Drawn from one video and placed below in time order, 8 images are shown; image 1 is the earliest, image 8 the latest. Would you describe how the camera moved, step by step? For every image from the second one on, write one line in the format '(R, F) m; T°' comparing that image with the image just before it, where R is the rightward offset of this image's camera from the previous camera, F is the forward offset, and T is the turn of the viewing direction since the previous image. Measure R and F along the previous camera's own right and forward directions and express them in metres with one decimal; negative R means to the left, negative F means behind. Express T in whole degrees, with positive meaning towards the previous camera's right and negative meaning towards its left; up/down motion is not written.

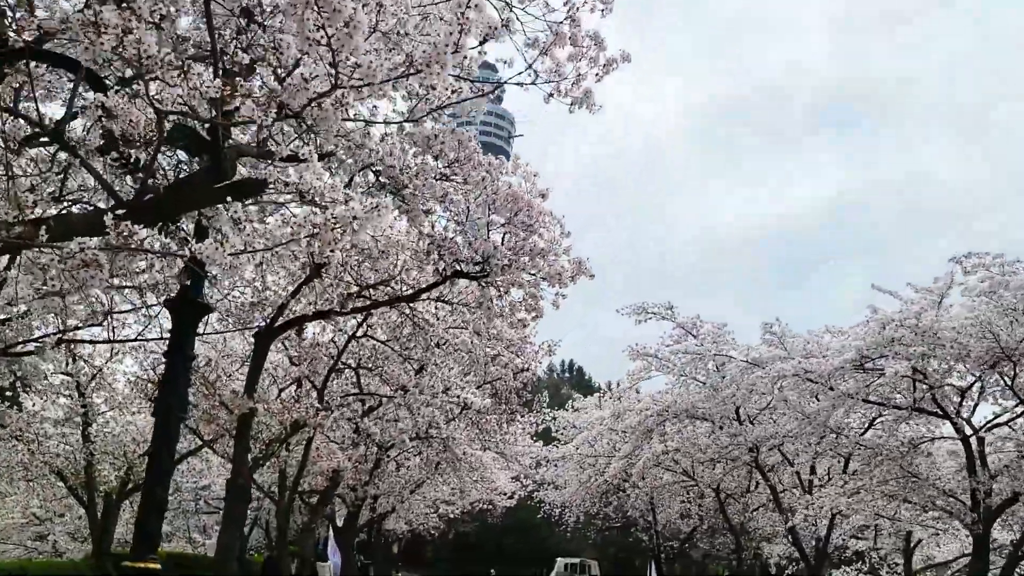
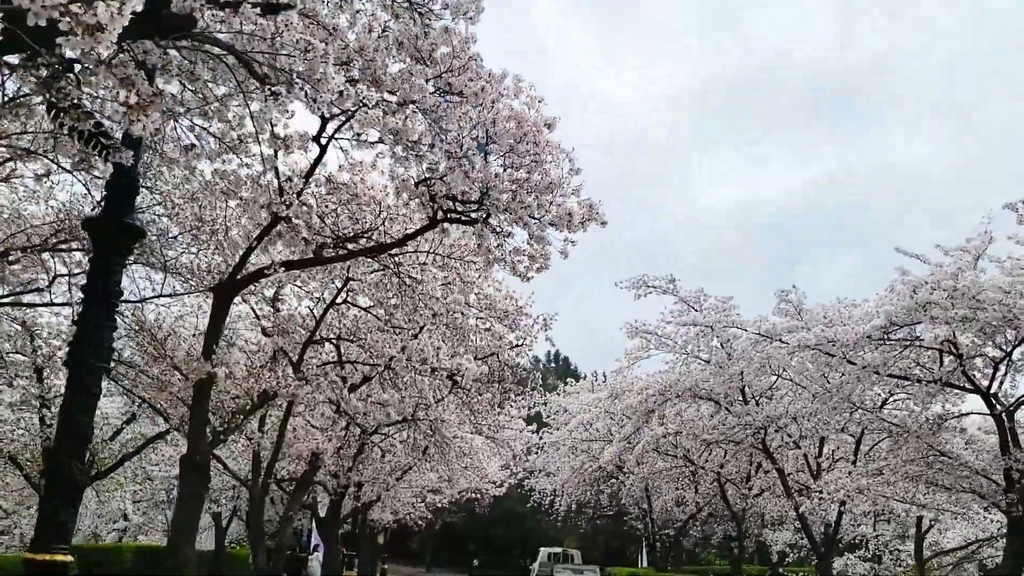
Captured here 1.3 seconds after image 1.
(-0.1, +1.2) m; +1°
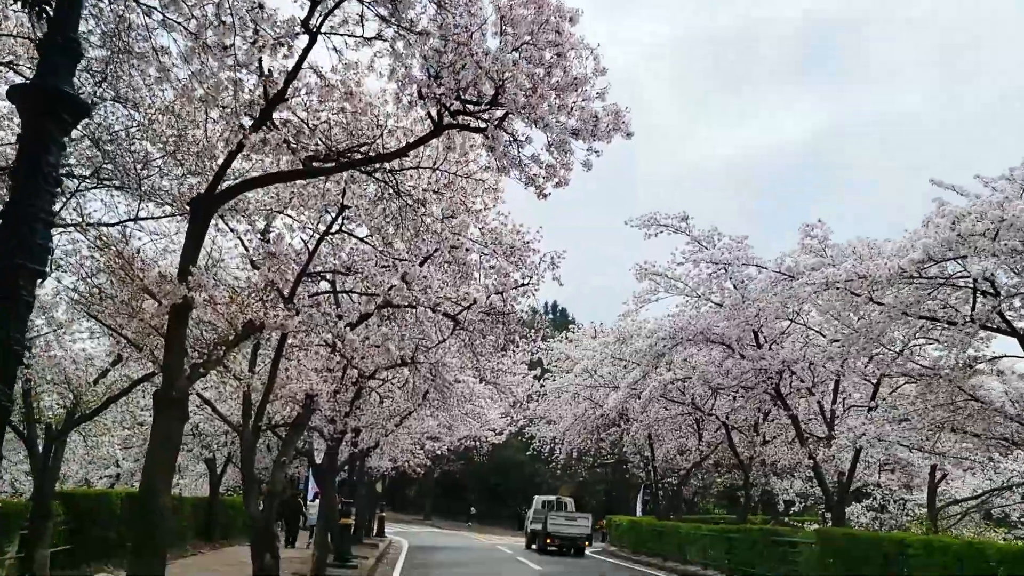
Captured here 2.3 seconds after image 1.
(-0.1, +0.8) m; 0°
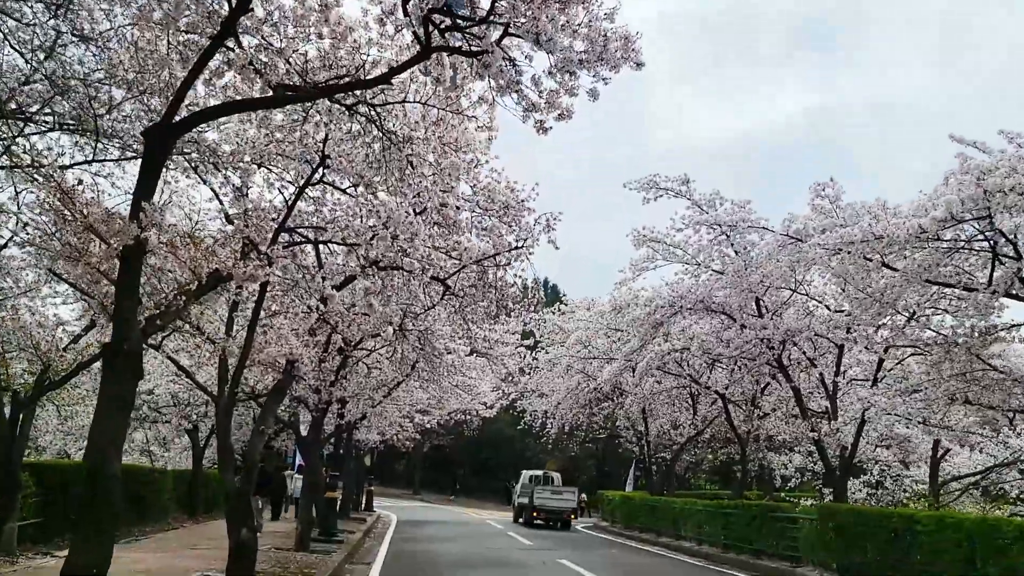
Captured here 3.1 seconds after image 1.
(0.0, +0.7) m; +1°
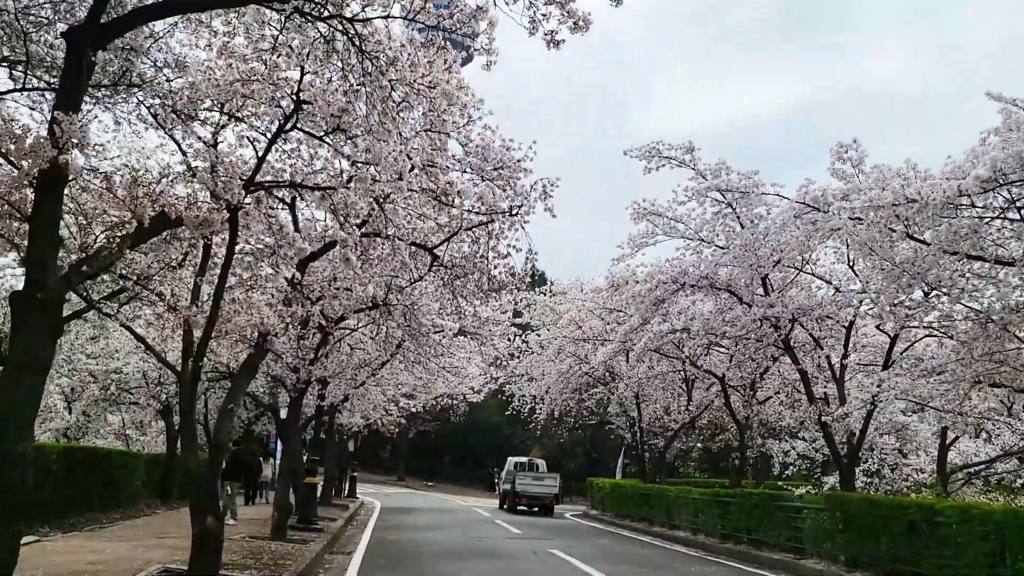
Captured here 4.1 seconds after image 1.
(-0.1, +1.0) m; +1°
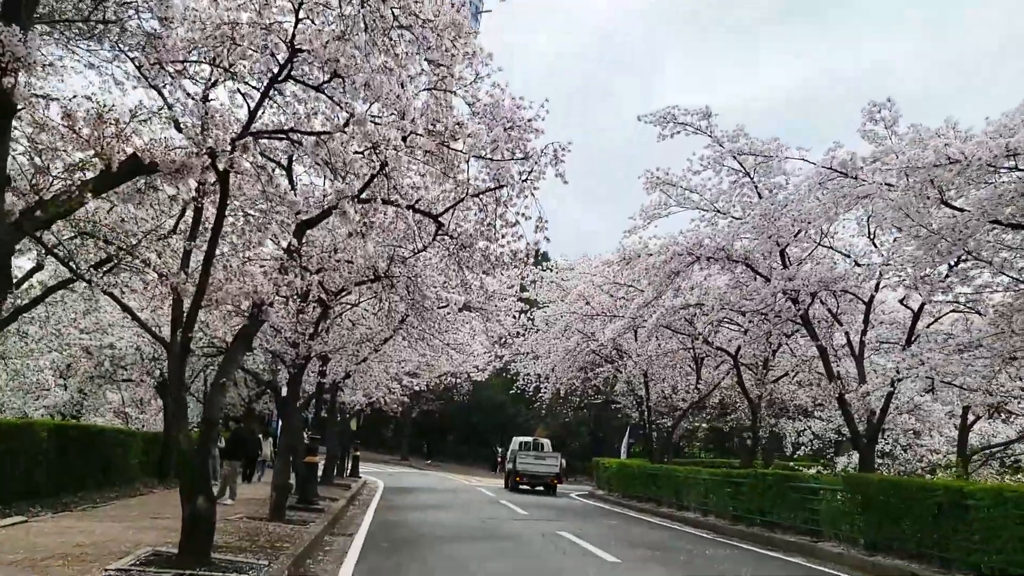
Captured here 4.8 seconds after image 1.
(-0.1, +0.6) m; 0°
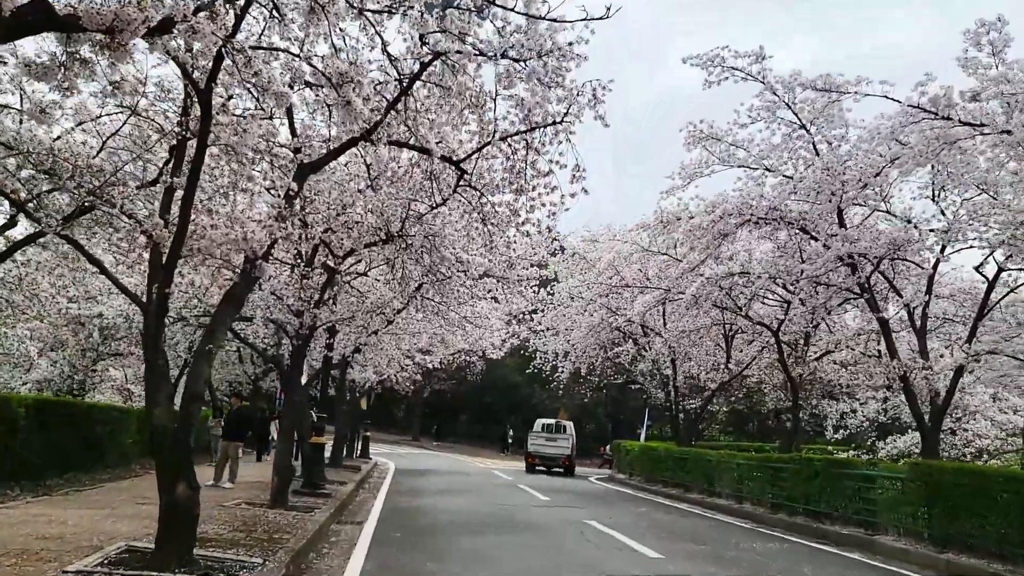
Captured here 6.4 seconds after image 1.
(-0.2, +1.5) m; -1°
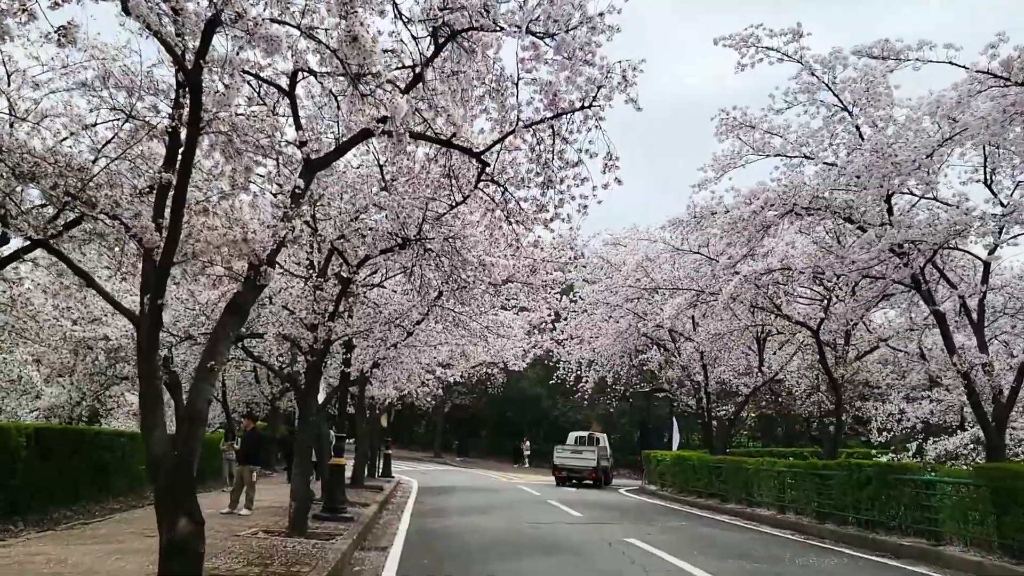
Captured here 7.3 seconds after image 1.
(-0.1, +0.9) m; -1°
